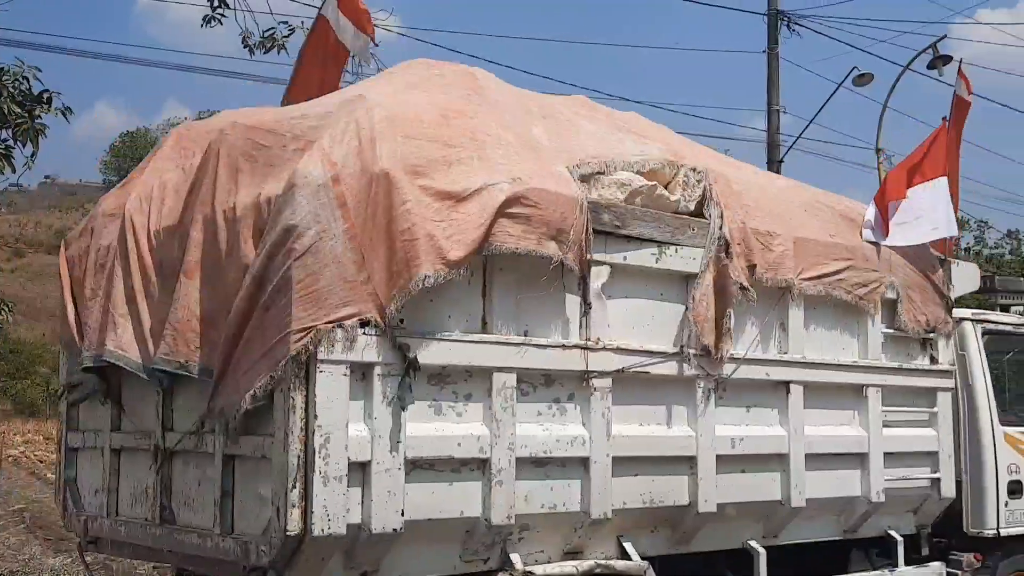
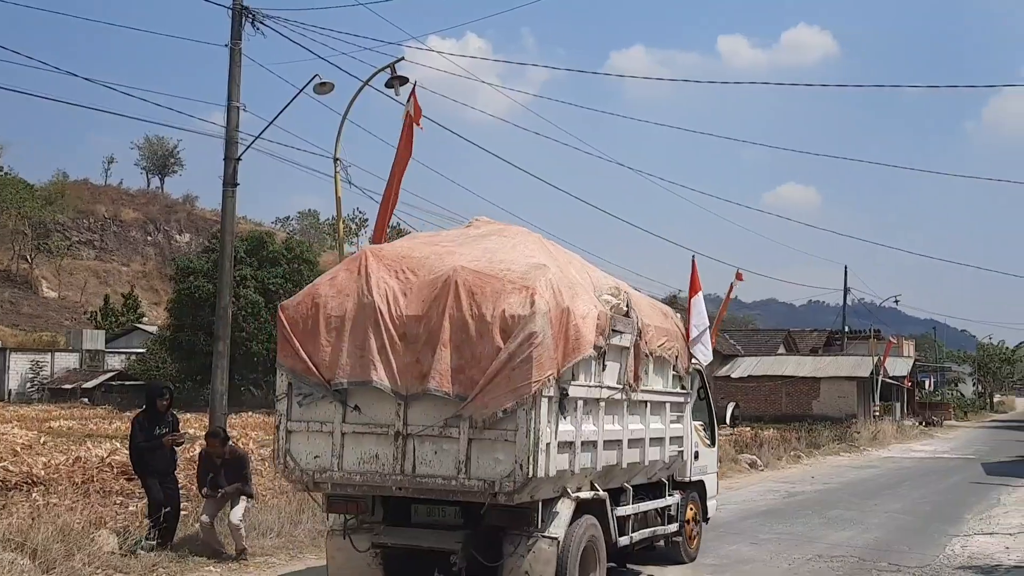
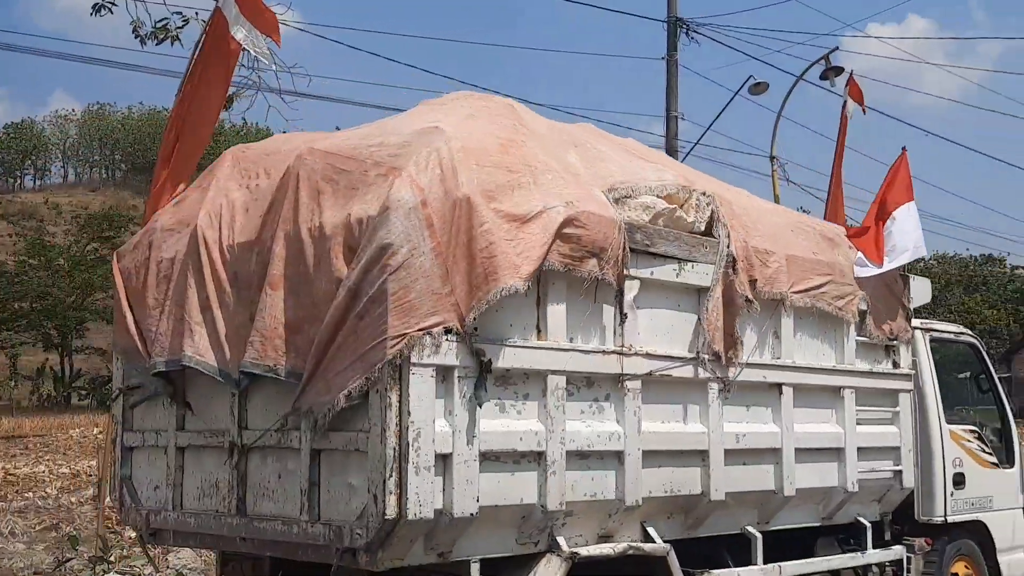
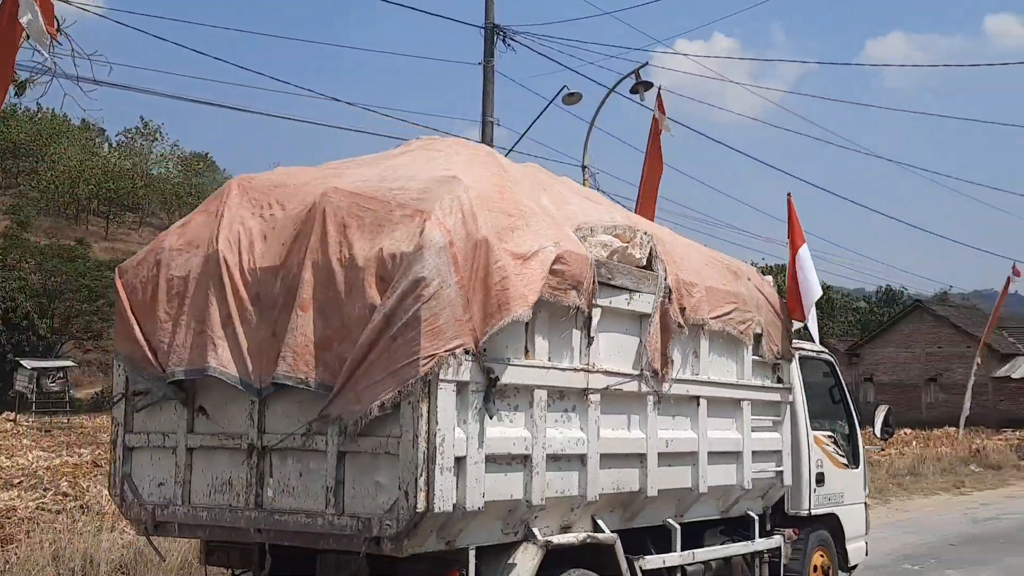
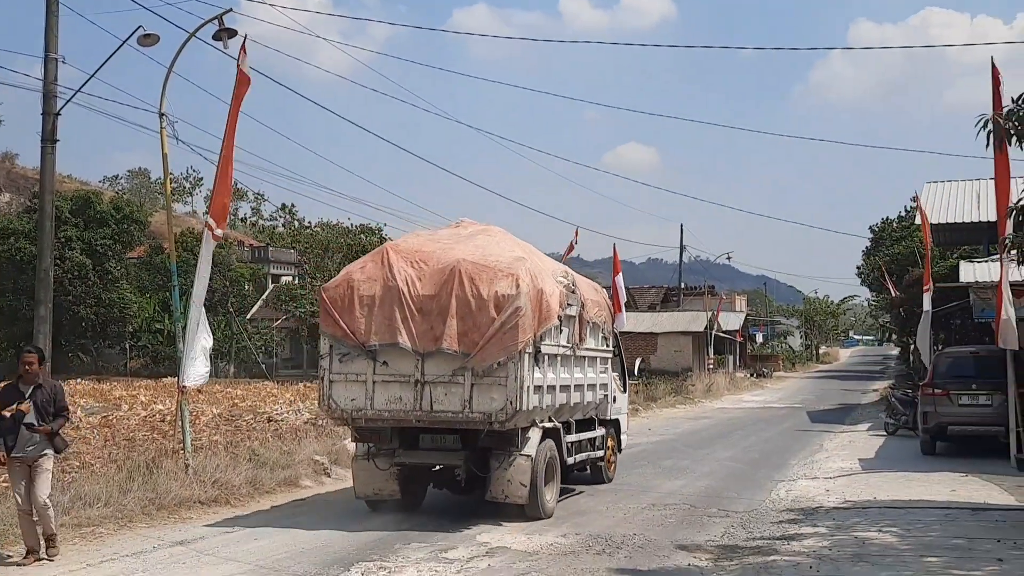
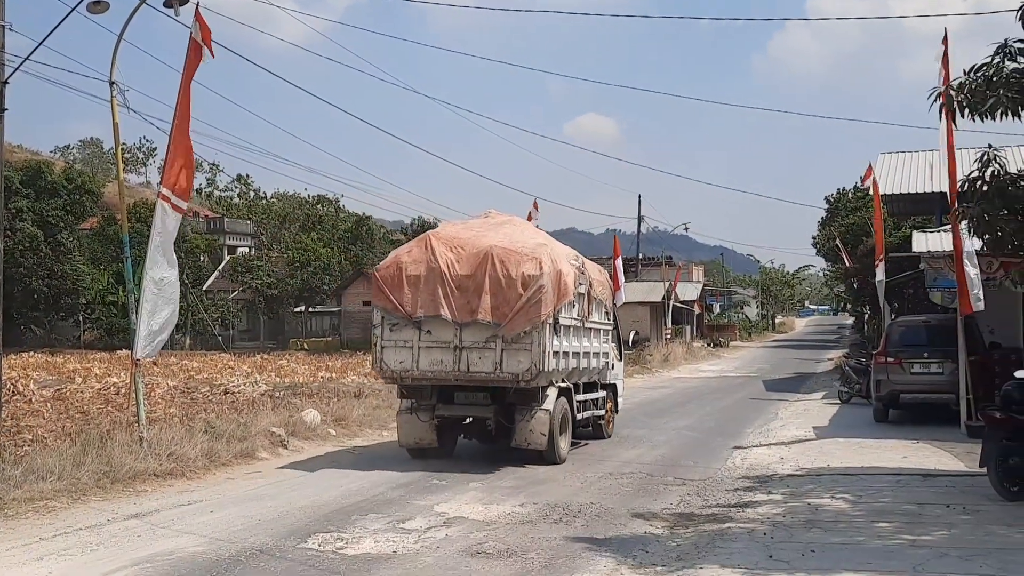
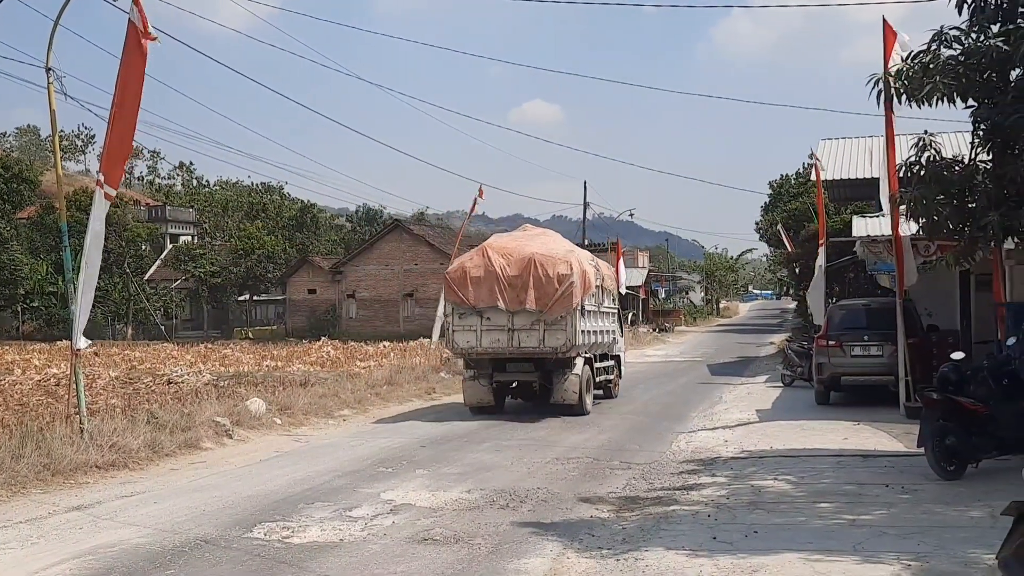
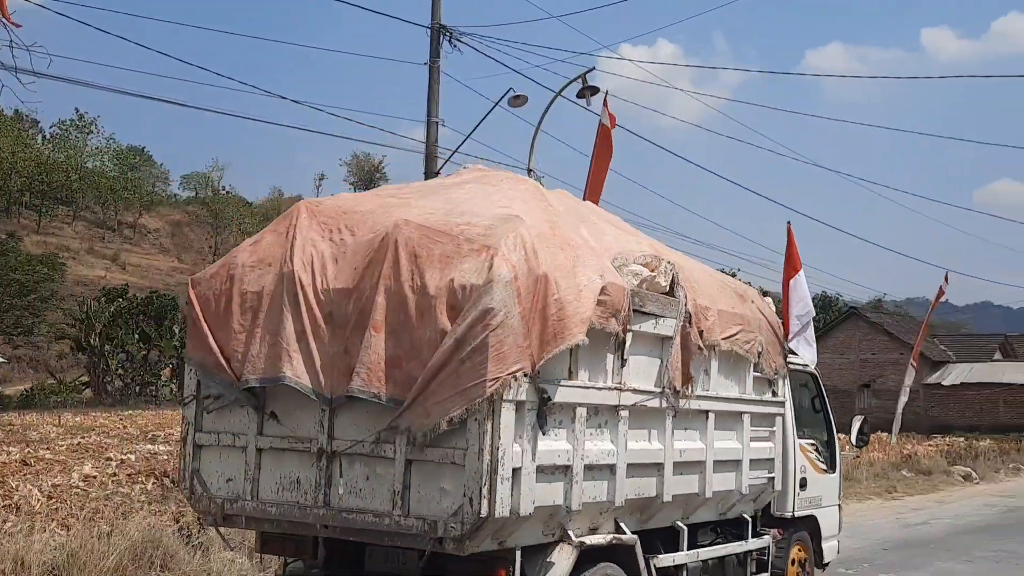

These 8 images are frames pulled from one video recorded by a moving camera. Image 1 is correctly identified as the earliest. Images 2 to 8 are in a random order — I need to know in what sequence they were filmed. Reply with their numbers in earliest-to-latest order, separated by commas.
3, 4, 8, 2, 5, 6, 7
